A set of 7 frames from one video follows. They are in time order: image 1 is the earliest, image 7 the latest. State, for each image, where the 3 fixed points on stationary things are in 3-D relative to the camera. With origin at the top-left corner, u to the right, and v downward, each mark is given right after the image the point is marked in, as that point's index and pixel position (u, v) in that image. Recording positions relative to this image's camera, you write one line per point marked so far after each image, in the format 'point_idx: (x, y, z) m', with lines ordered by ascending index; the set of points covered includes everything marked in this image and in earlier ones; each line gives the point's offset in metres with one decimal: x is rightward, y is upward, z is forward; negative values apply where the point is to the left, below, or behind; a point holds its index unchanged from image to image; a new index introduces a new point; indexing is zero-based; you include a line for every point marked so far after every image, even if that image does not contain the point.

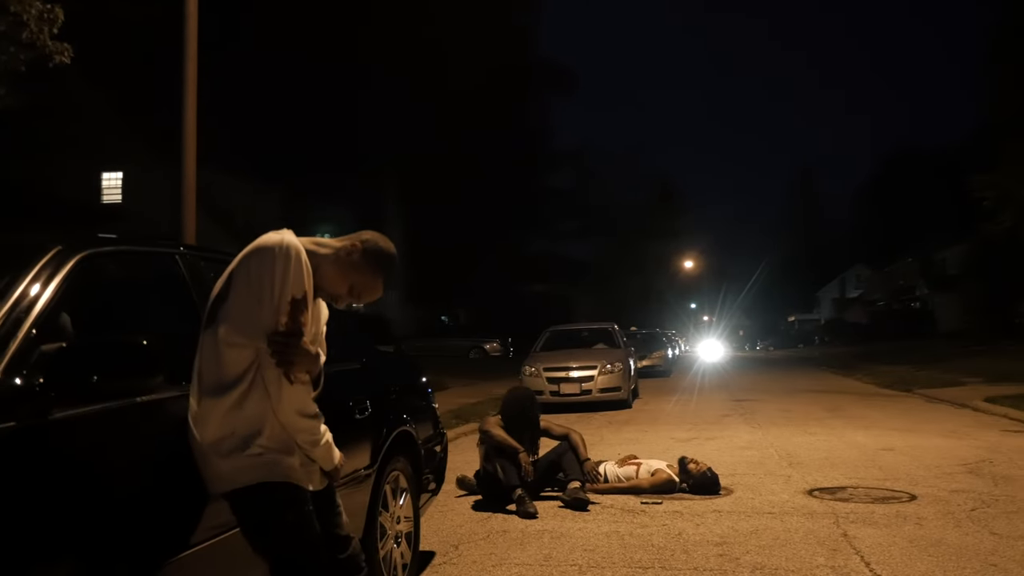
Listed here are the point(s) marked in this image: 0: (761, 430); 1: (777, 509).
0: (+3.6, -2.0, +14.4) m
1: (+2.0, -1.7, +7.7) m
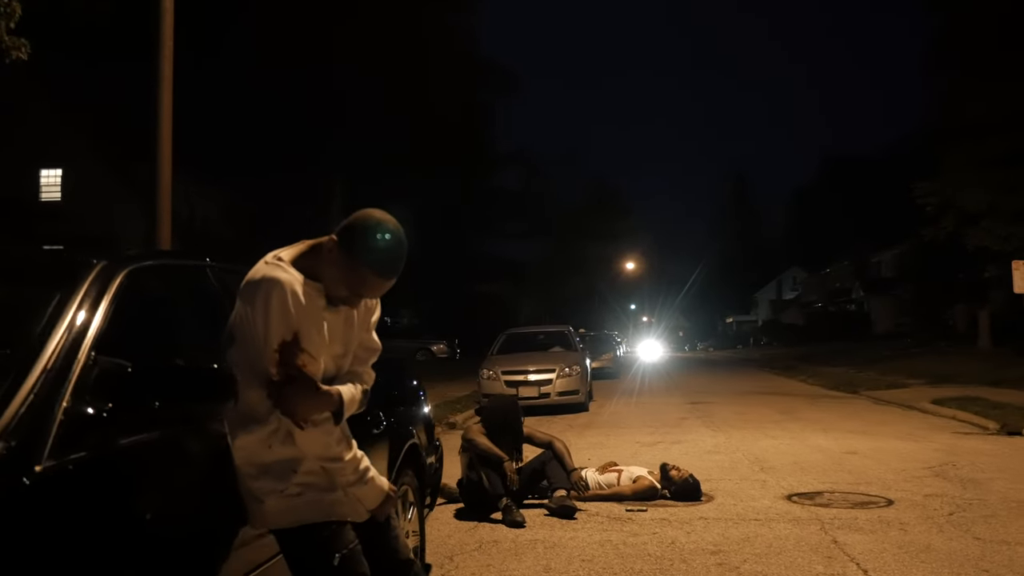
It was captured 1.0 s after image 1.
0: (+3.1, -2.1, +14.6) m
1: (+1.9, -1.7, +7.8) m
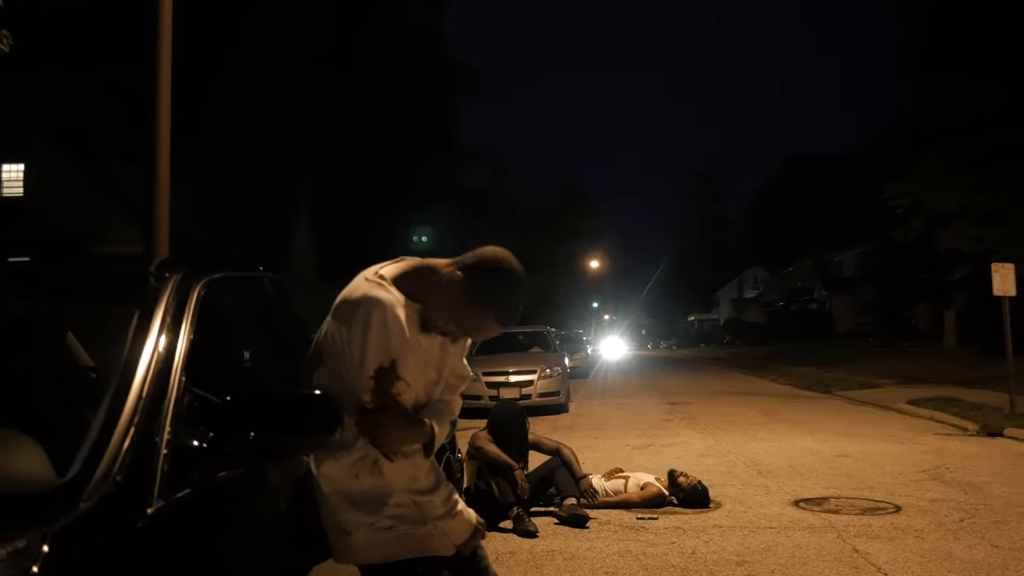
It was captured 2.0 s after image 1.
0: (+2.9, -2.1, +14.5) m
1: (+2.0, -1.8, +7.7) m
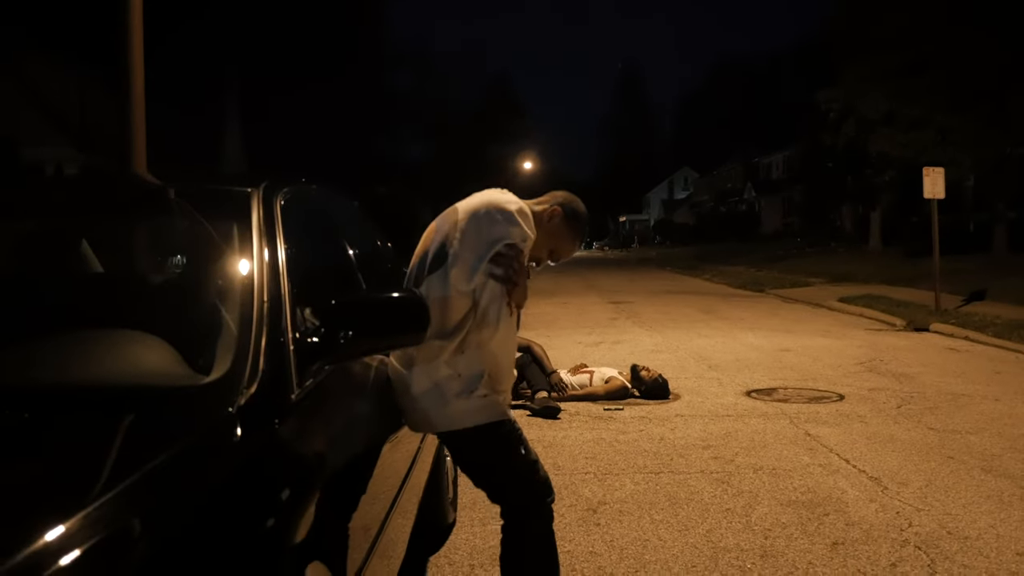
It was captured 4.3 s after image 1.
0: (+2.2, -0.7, +15.2) m
1: (+1.8, -1.0, +8.3) m
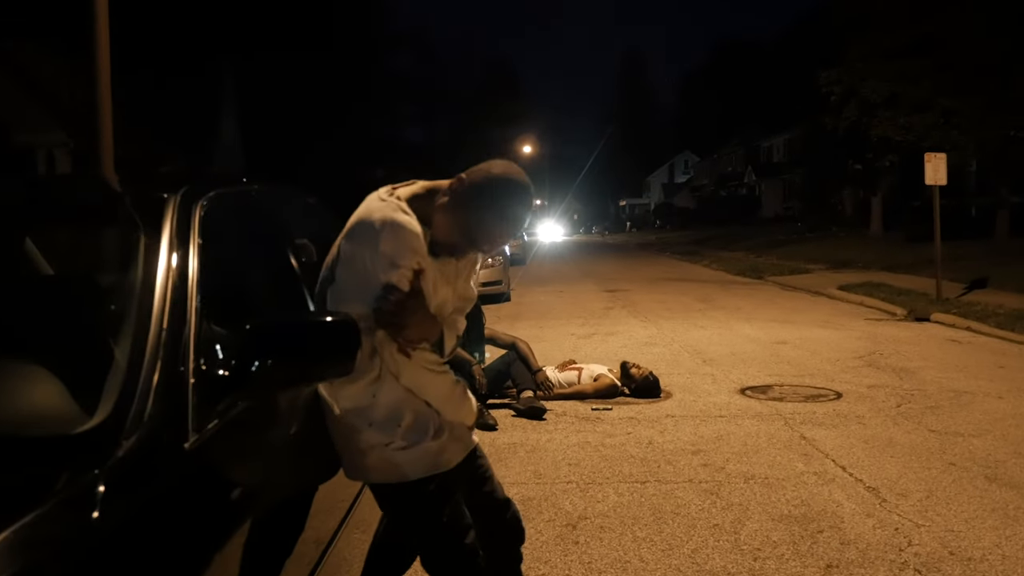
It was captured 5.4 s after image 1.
0: (+2.1, -0.5, +14.8) m
1: (+1.7, -1.0, +8.0) m
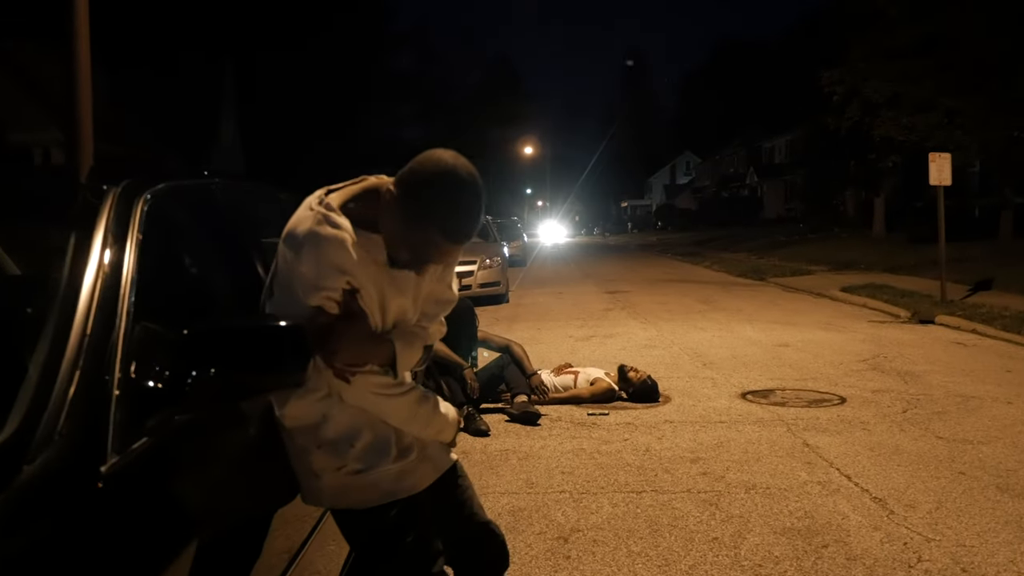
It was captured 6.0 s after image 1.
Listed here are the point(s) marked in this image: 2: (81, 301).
0: (+2.1, -0.6, +14.6) m
1: (+1.6, -1.0, +7.7) m
2: (-0.9, 0.0, +2.1) m
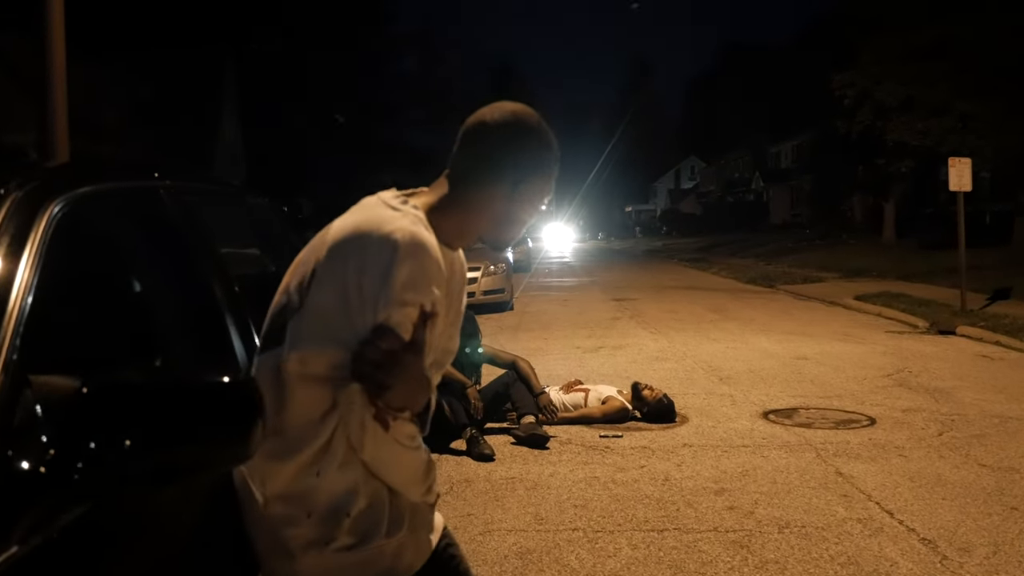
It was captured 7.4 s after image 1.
0: (+2.1, -0.7, +14.0) m
1: (+1.7, -1.1, +7.2) m
2: (-0.8, -0.1, +1.5) m
